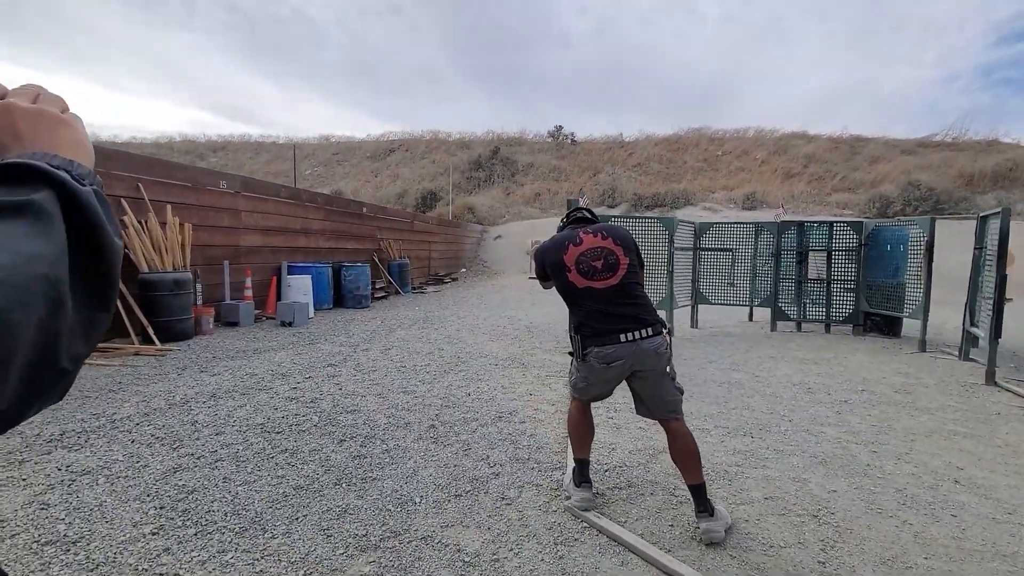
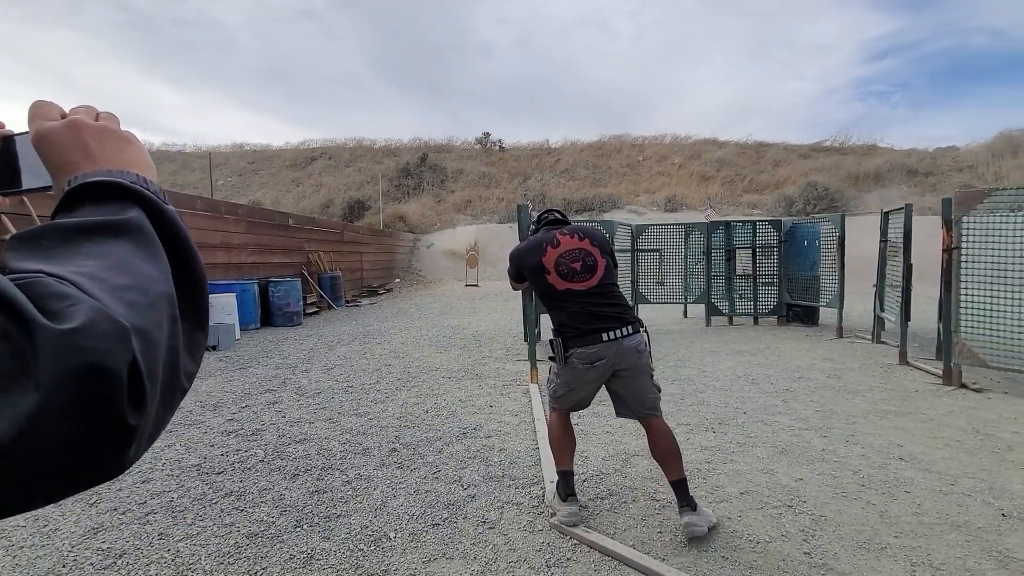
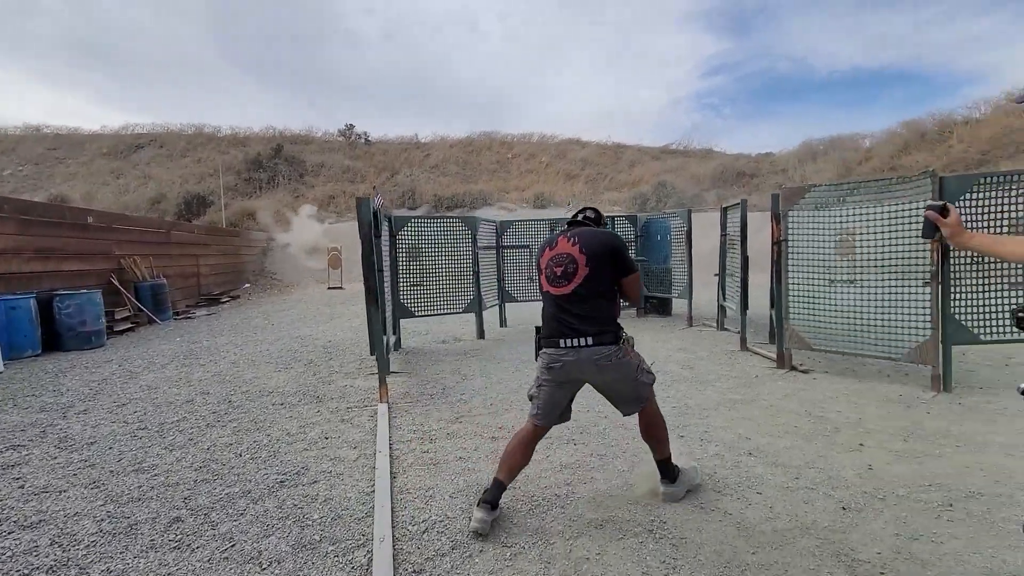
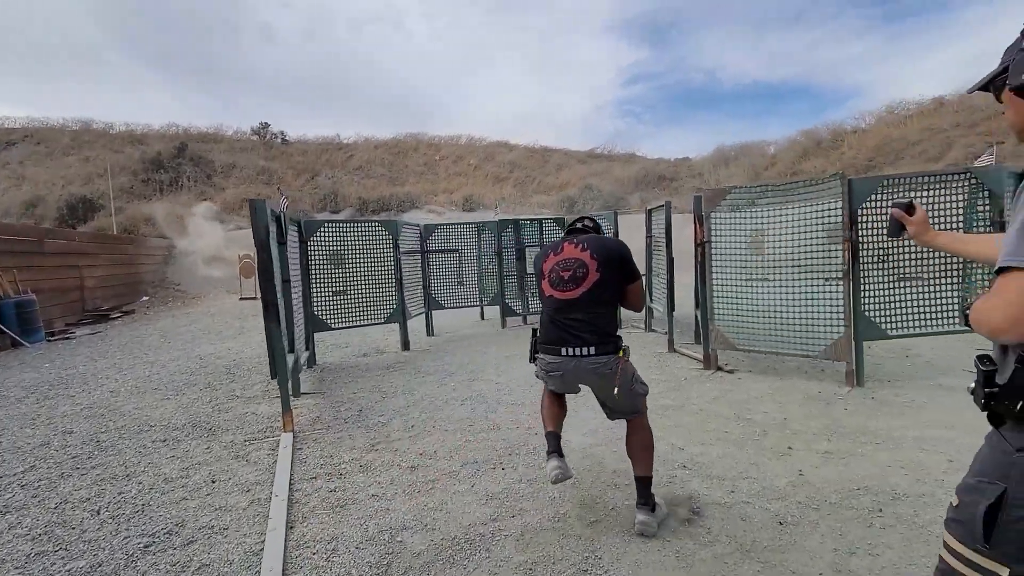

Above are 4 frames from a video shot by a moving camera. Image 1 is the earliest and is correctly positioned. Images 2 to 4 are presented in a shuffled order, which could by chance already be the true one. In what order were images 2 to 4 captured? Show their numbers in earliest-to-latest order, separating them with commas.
2, 3, 4
